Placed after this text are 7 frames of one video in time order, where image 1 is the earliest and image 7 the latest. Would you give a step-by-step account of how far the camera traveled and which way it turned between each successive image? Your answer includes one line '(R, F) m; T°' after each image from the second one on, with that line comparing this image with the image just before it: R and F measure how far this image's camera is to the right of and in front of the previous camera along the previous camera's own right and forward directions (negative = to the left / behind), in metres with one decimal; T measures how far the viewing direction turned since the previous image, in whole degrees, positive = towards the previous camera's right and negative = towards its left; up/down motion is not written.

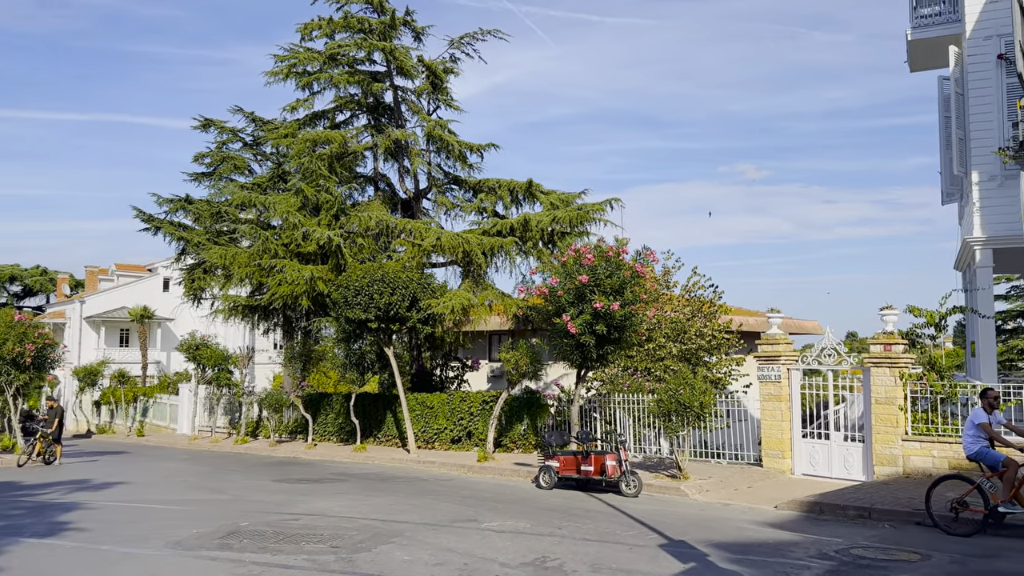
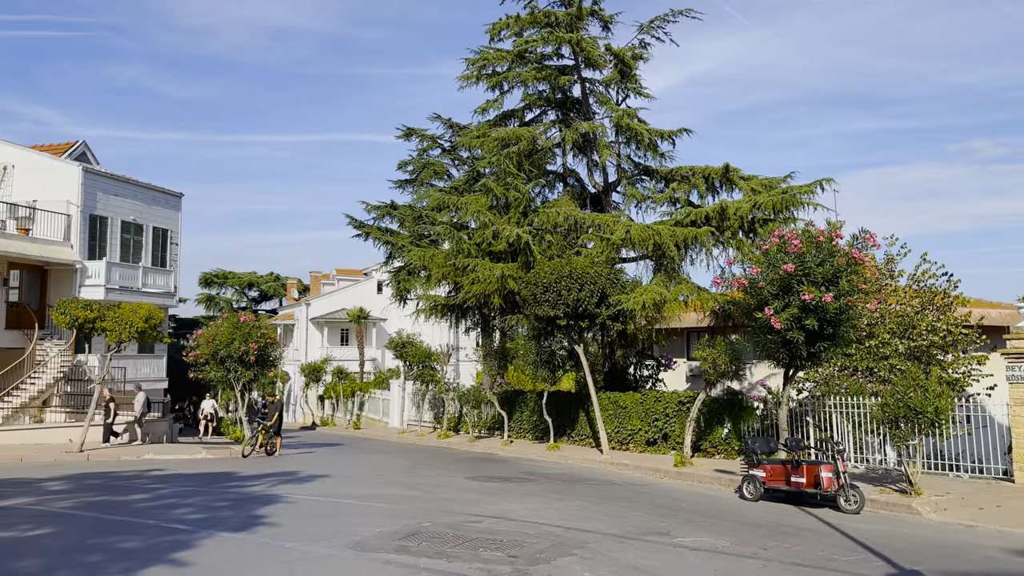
(+0.1, +0.8) m; -15°
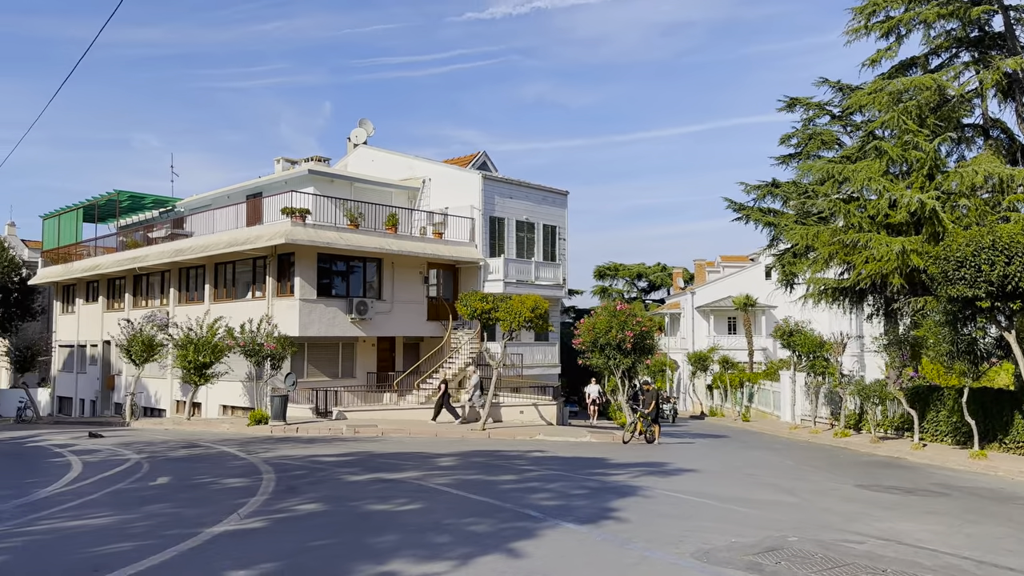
(+0.3, +1.0) m; -28°
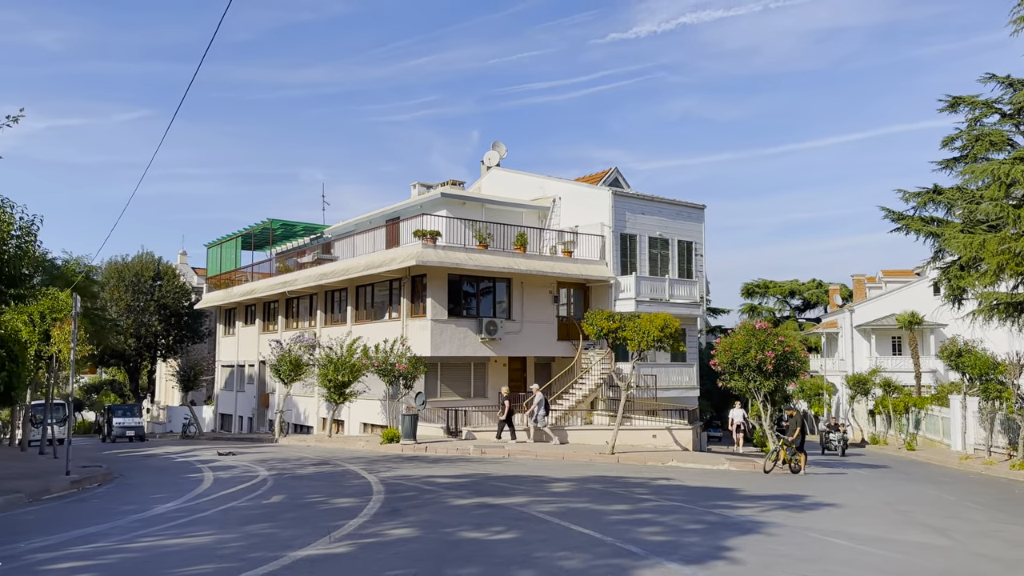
(+0.5, +0.6) m; -10°
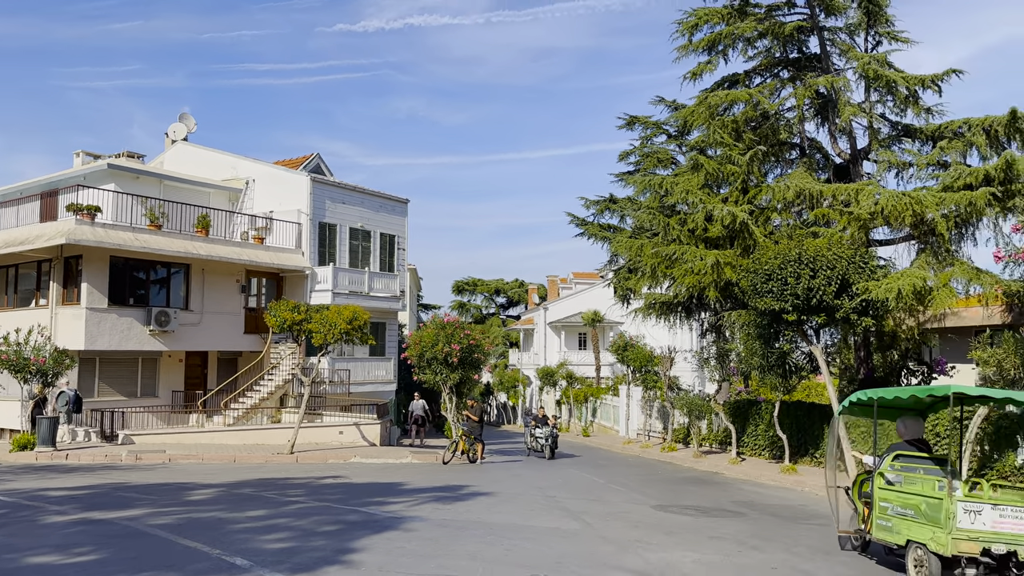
(+1.1, +0.6) m; +20°
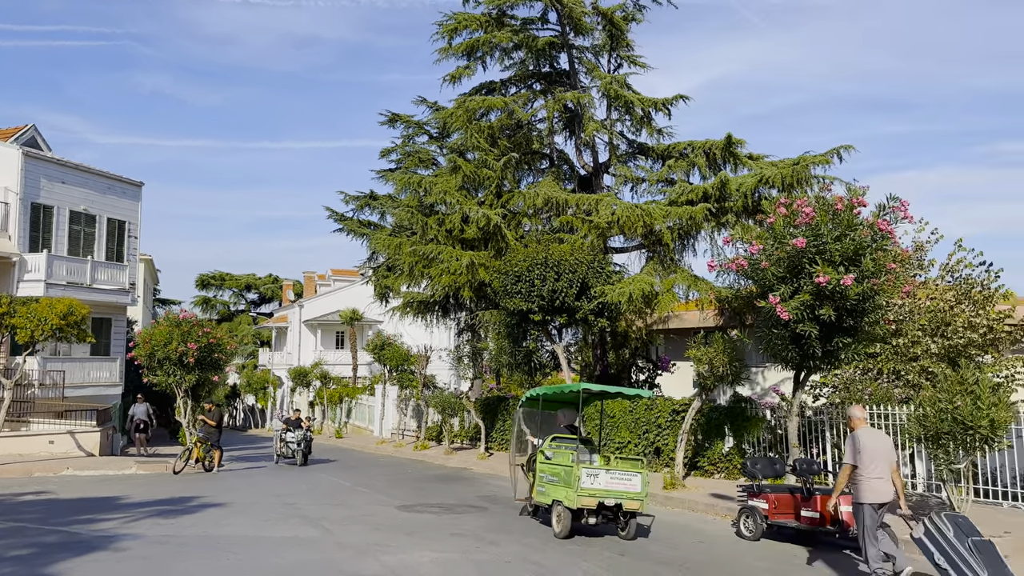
(+0.2, +0.2) m; +17°
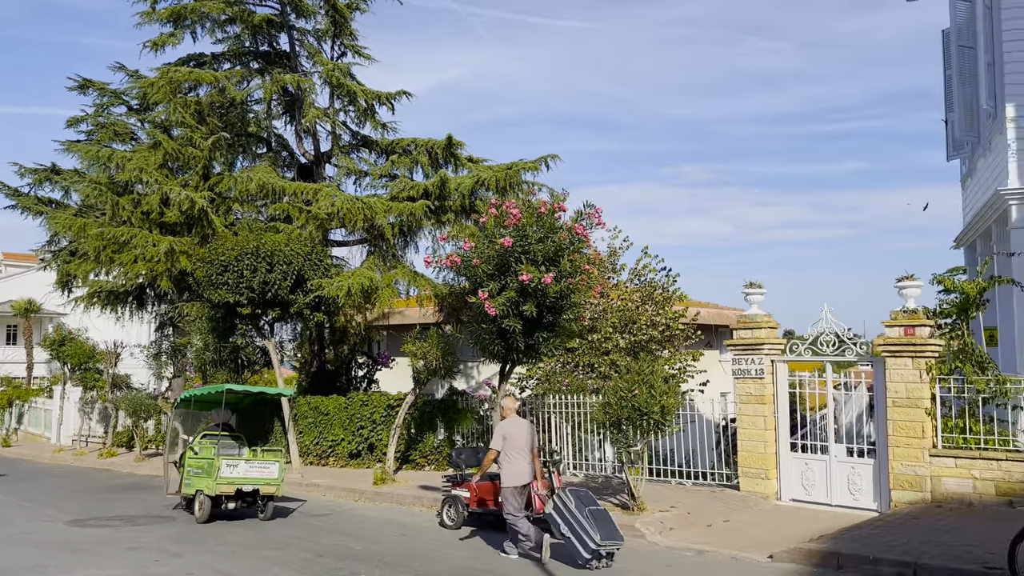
(+0.3, +0.2) m; +20°
